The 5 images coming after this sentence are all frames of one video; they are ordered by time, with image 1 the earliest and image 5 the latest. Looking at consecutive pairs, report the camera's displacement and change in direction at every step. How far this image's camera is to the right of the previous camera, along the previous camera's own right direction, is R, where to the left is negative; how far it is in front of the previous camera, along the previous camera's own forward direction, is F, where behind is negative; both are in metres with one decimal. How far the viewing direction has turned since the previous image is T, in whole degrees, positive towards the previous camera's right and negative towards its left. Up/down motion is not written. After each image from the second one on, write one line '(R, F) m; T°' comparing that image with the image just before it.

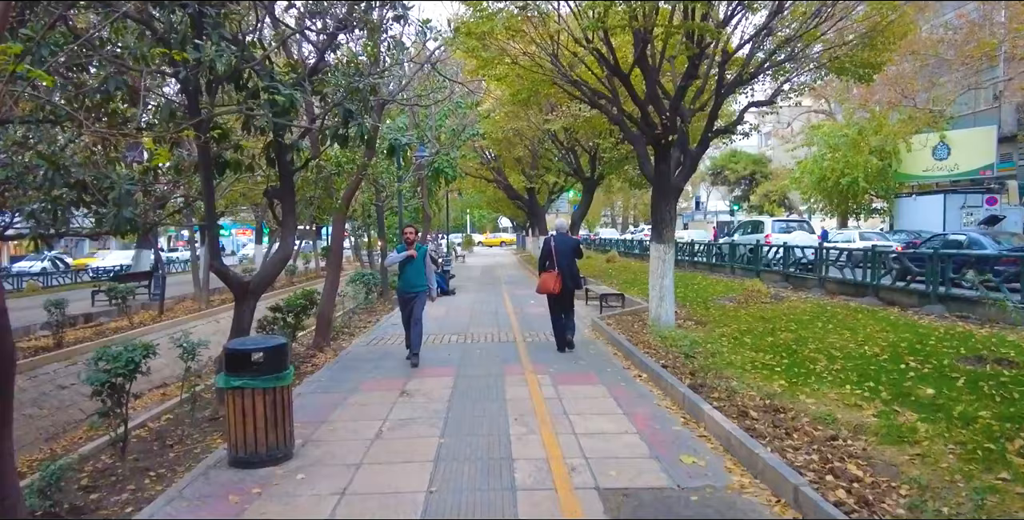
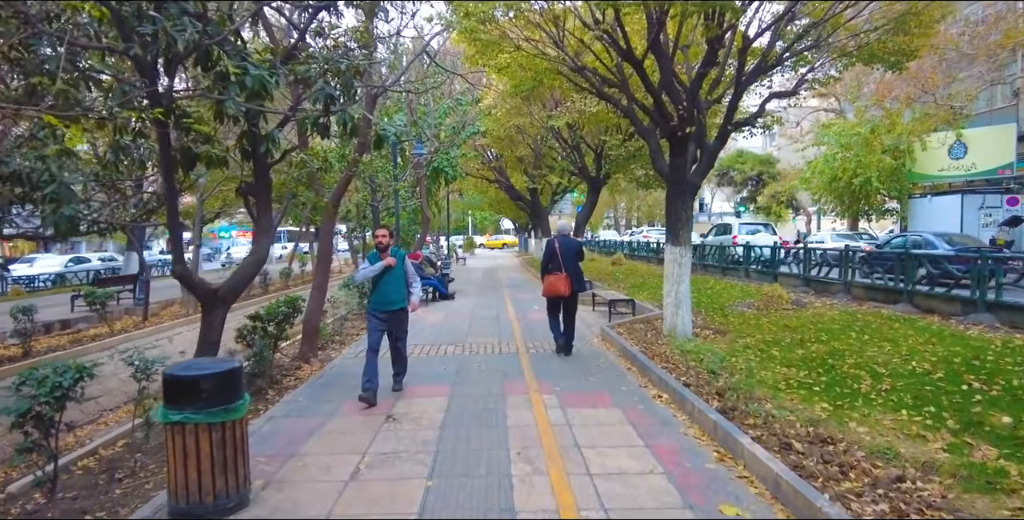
(0.0, +0.9) m; 0°
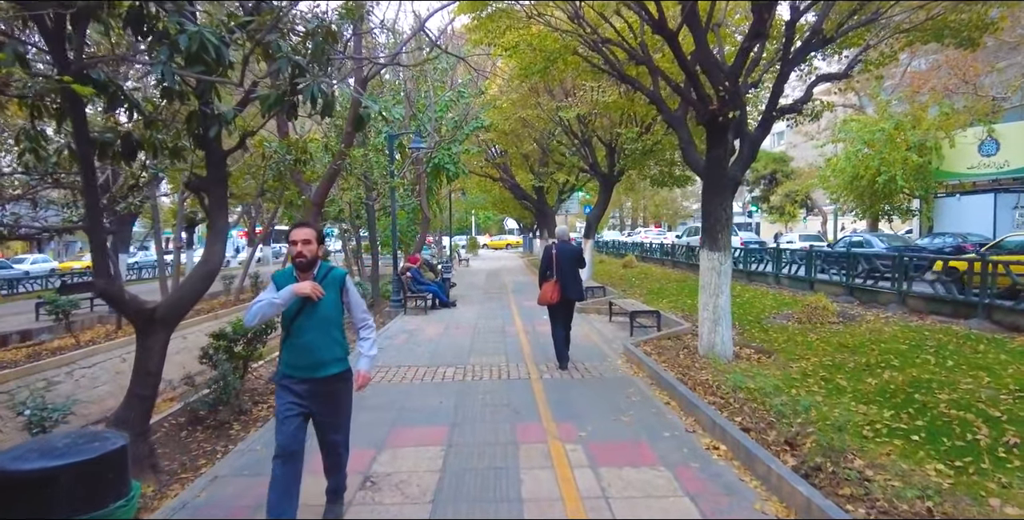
(-0.1, +1.5) m; 0°
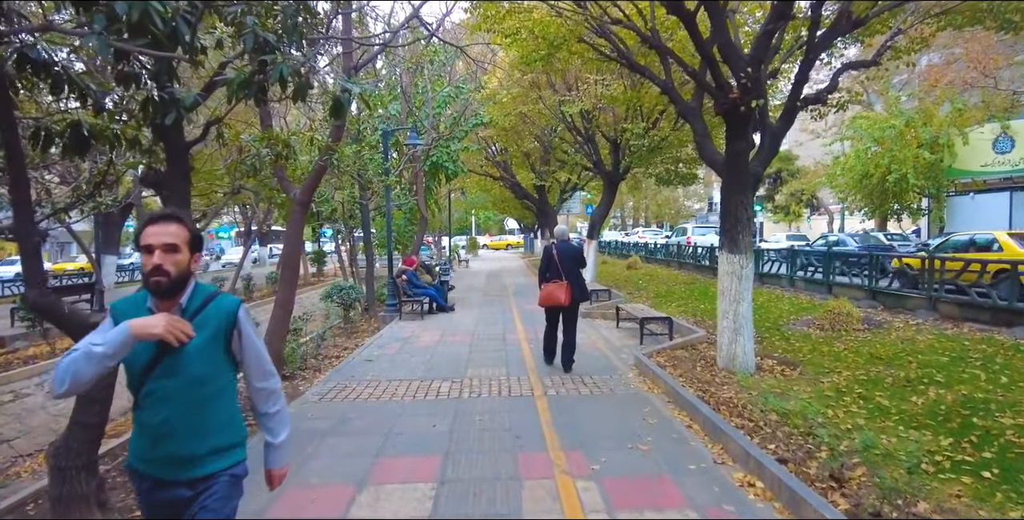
(0.0, +0.8) m; 0°
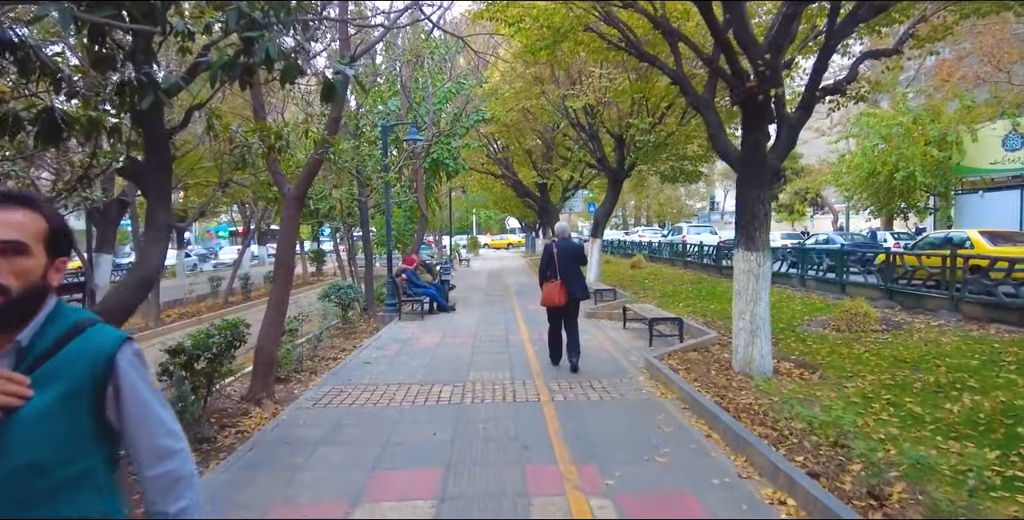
(0.0, +0.4) m; 0°
